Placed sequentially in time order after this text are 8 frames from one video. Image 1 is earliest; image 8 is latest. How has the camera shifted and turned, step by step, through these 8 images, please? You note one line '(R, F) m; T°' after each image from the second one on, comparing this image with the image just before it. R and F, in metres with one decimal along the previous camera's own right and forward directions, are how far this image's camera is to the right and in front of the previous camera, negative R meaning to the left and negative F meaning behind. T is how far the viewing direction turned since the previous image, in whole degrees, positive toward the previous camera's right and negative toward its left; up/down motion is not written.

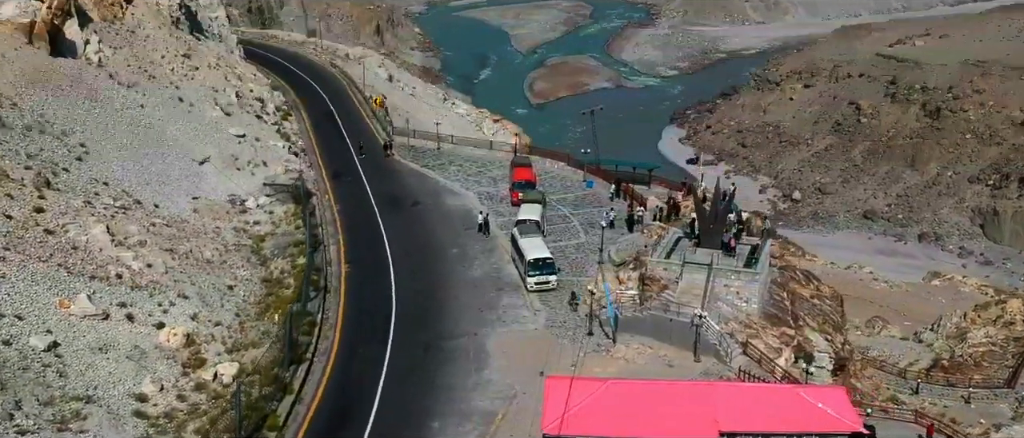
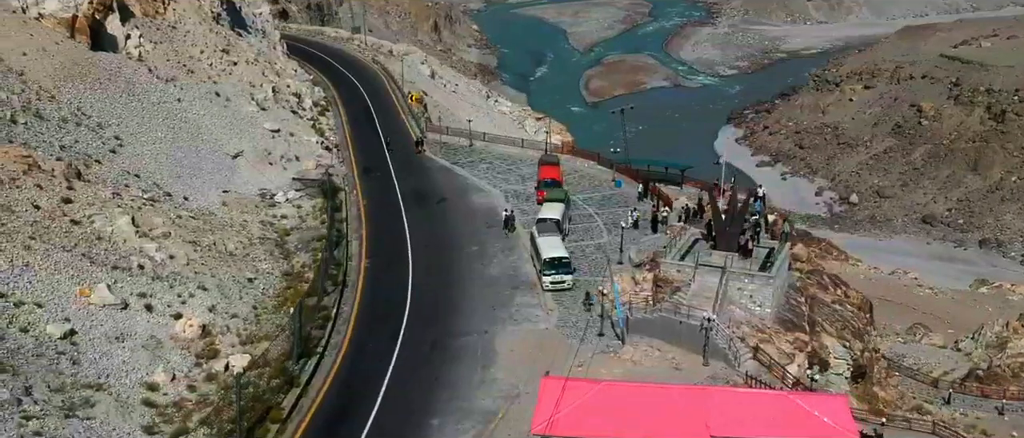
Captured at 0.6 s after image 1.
(+1.5, +0.1) m; -3°
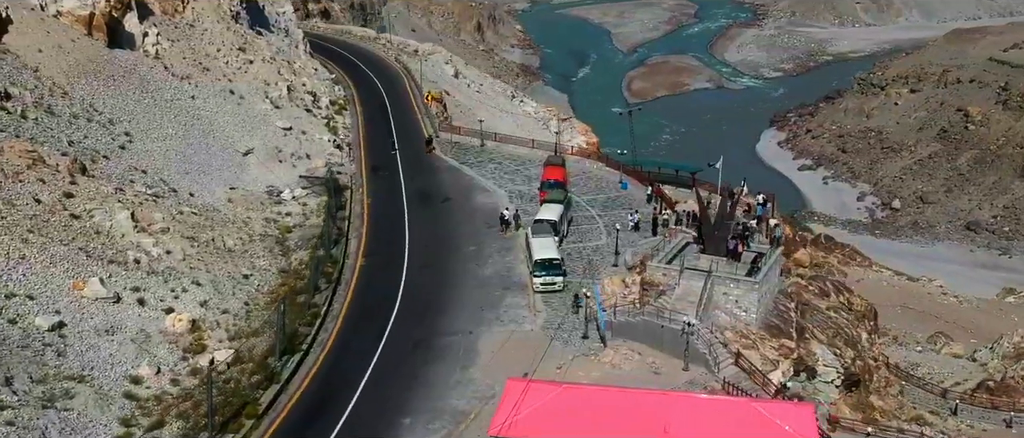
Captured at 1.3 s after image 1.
(+2.0, +0.1) m; -3°
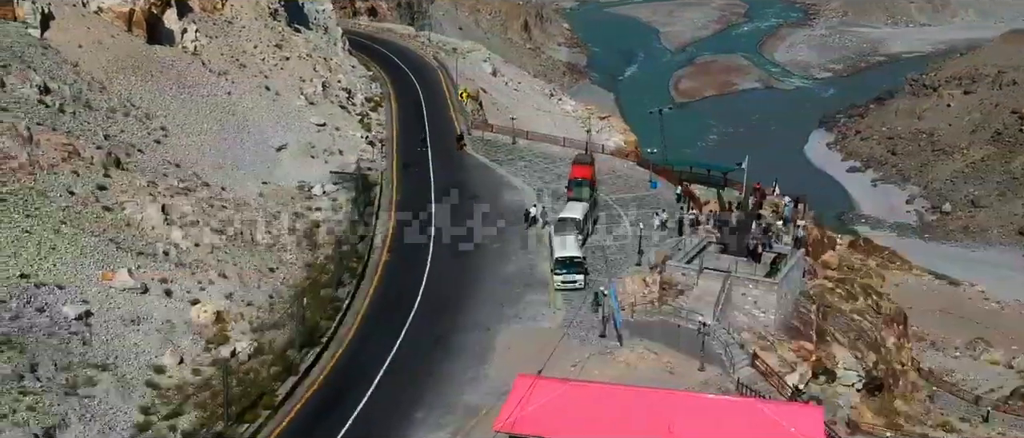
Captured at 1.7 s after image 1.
(+0.9, -0.1) m; -3°
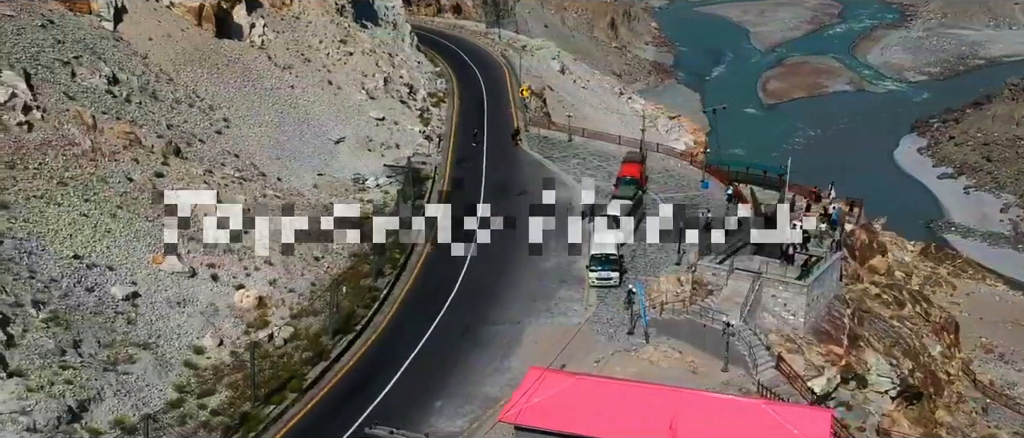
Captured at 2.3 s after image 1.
(+1.8, -0.3) m; -5°
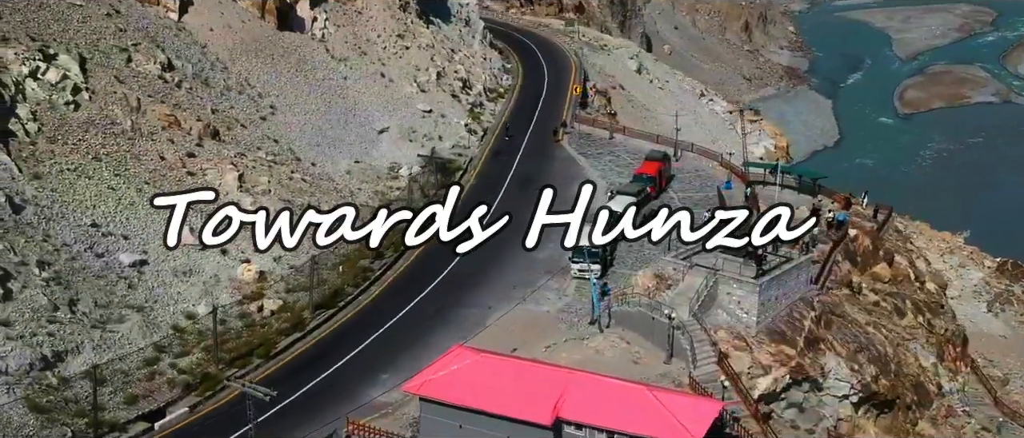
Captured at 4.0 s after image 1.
(+5.6, -0.9) m; -8°
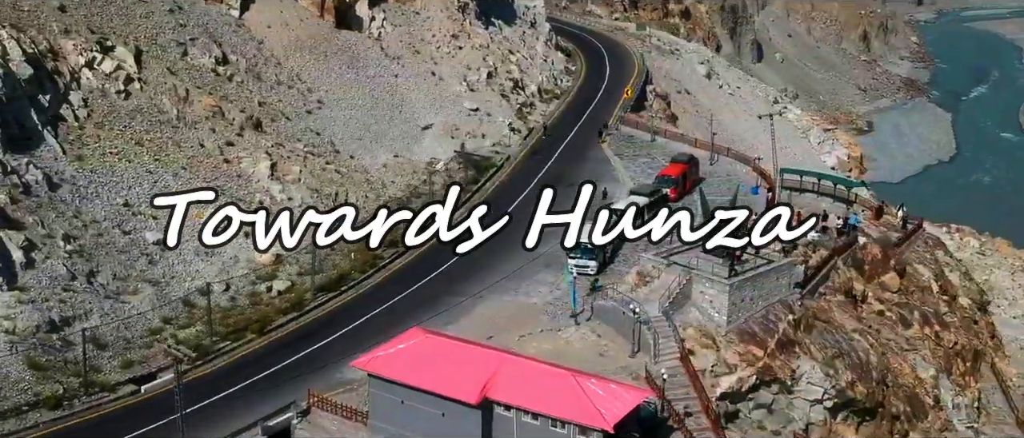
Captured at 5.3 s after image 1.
(+4.4, -0.9) m; -6°
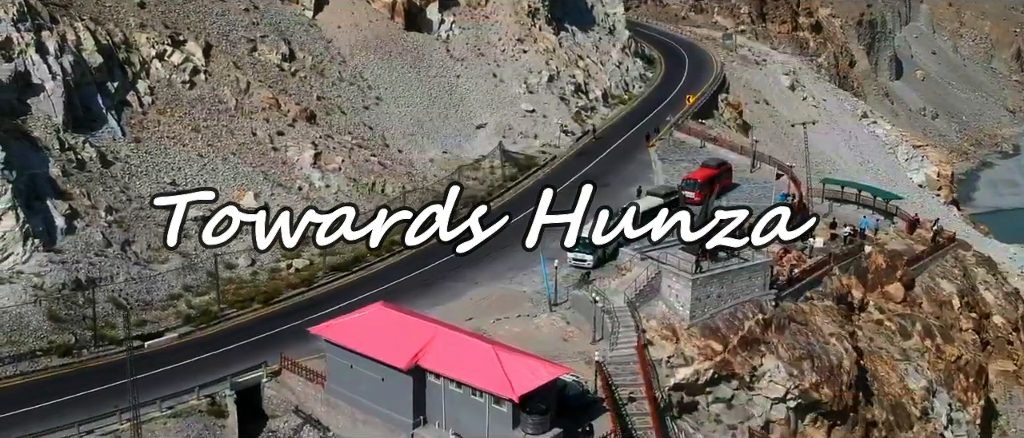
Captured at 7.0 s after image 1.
(+5.4, -1.4) m; -8°
